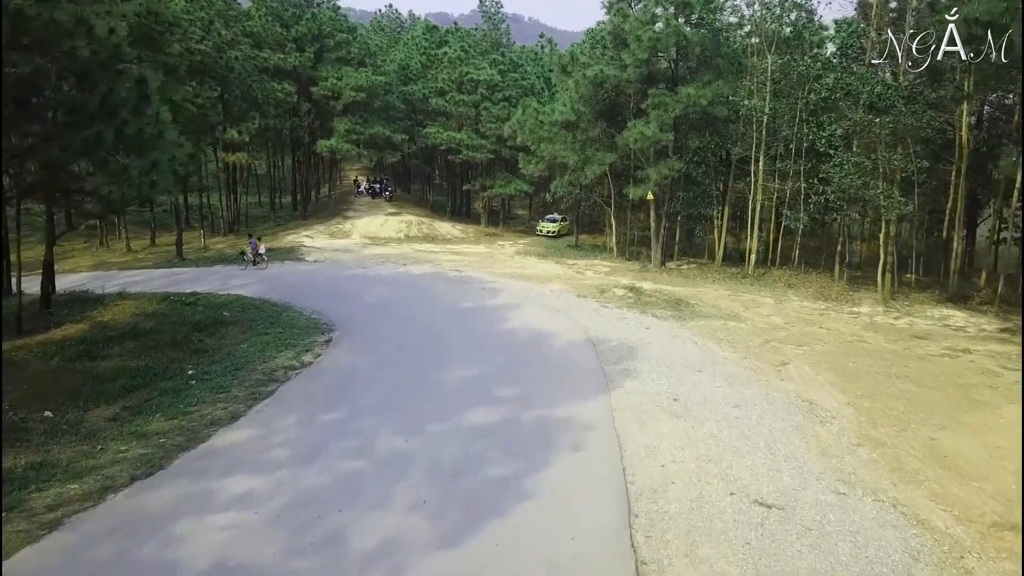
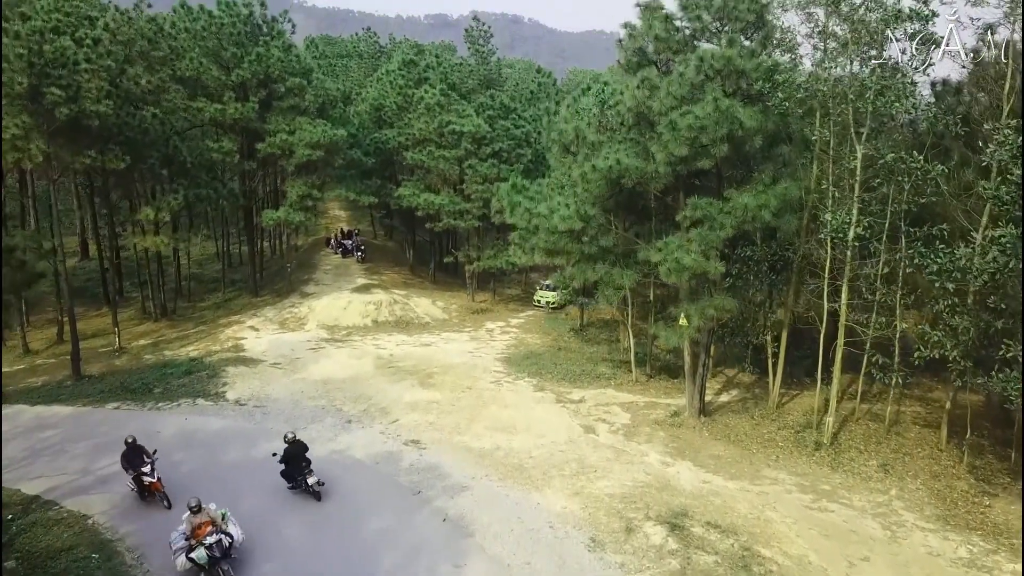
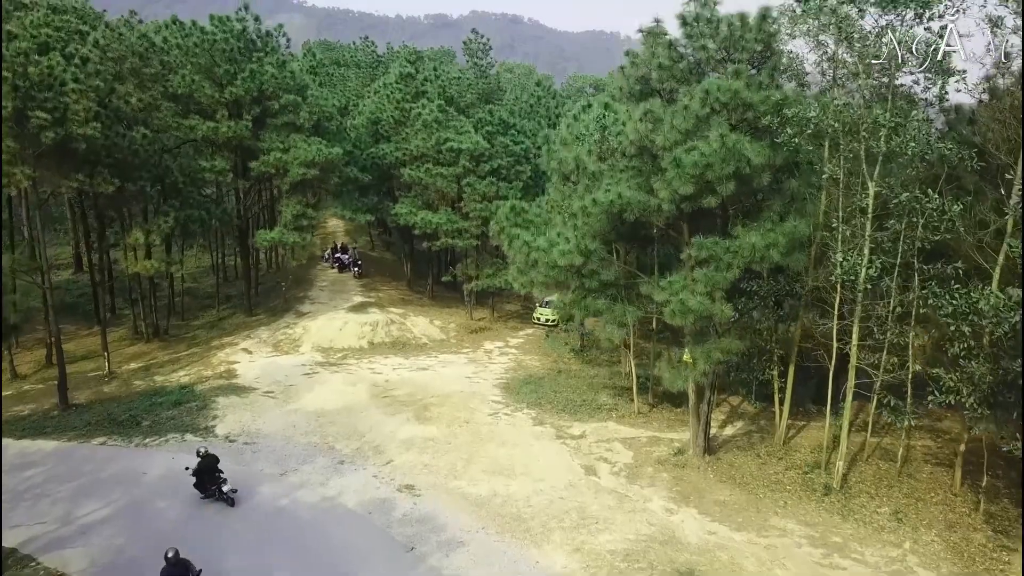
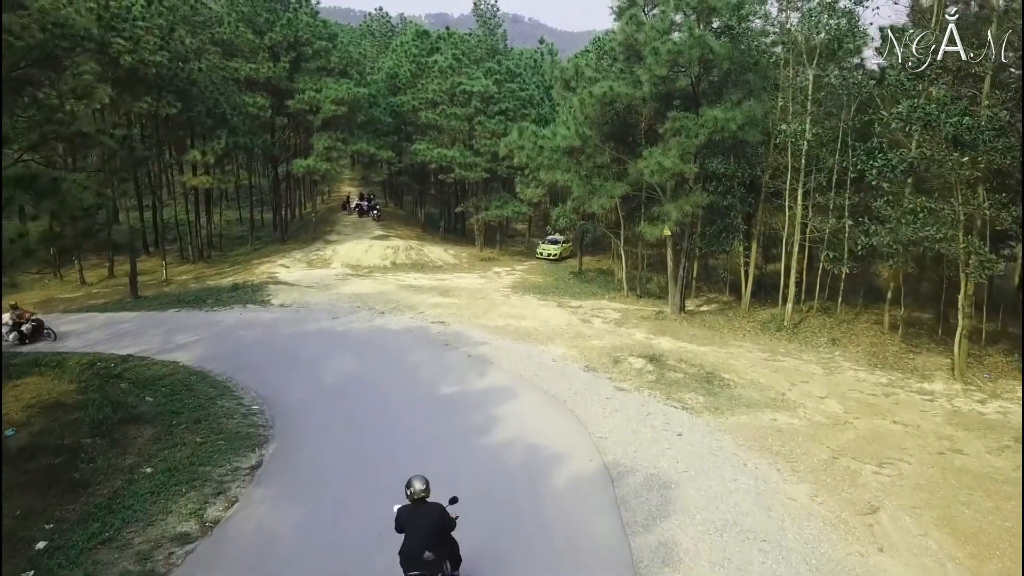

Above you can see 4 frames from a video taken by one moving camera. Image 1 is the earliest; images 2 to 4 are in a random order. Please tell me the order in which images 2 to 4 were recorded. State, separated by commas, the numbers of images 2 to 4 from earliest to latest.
4, 2, 3
